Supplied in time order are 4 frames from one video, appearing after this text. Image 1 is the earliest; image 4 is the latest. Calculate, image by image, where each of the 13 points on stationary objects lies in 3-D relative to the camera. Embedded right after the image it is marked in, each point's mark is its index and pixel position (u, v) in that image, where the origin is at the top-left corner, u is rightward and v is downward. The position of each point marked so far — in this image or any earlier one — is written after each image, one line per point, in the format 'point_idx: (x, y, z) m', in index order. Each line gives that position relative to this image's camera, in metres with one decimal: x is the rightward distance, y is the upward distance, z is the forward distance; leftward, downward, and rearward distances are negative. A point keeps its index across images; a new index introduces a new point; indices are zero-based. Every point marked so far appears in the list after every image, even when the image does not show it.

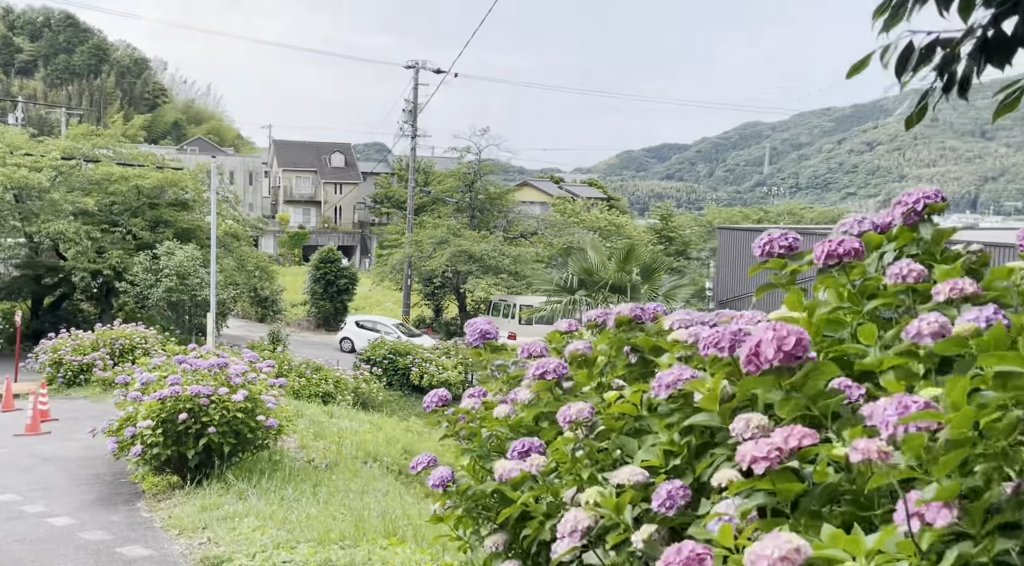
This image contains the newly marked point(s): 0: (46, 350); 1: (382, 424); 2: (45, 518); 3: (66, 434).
0: (-7.7, -1.1, +15.8) m
1: (-1.7, -1.9, +12.9) m
2: (-3.1, -1.6, +6.2) m
3: (-5.2, -1.8, +11.0) m
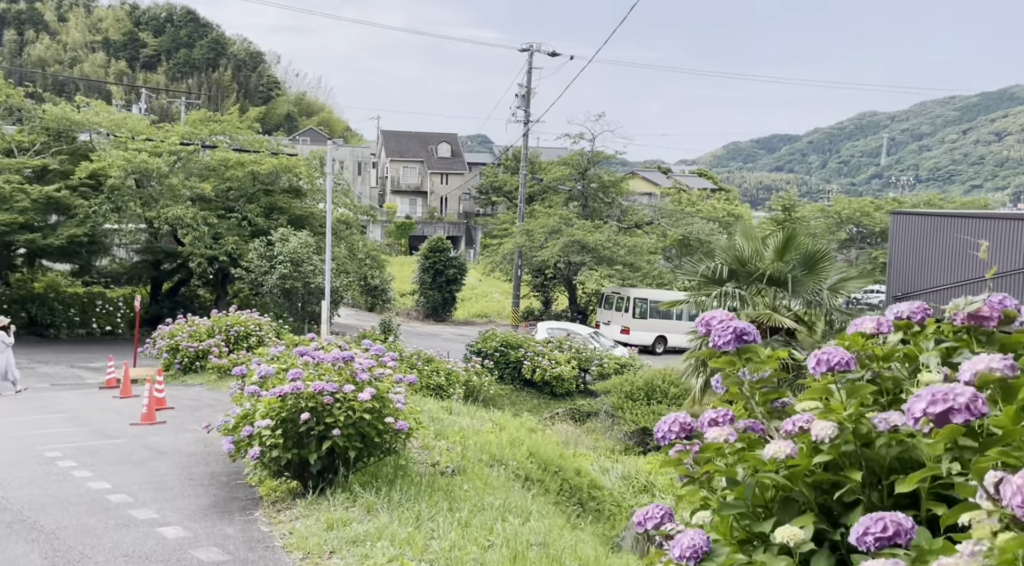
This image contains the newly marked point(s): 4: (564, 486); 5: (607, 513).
0: (-5.7, -0.9, +15.6) m
1: (-0.1, -1.8, +12.1) m
2: (-2.1, -1.4, +5.6) m
3: (-3.7, -1.6, +10.6) m
4: (+0.5, -2.2, +10.2) m
5: (+1.0, -2.5, +10.2) m
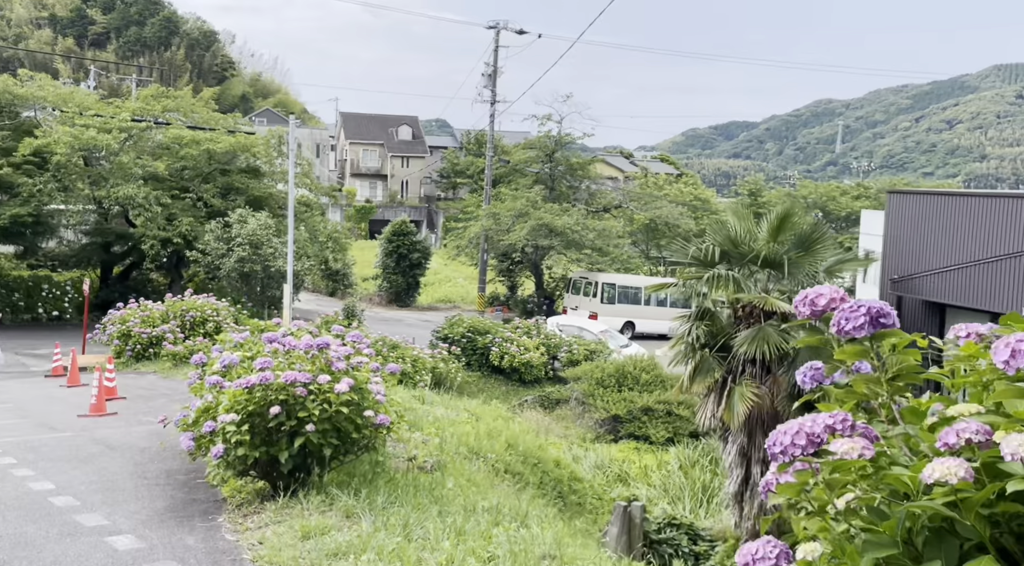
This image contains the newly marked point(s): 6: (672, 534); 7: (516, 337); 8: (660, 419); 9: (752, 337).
0: (-6.2, -0.6, +14.7) m
1: (-0.4, -1.6, +11.5) m
2: (-2.1, -1.3, +5.0) m
3: (-3.9, -1.4, +9.8) m
4: (+0.3, -2.0, +9.6) m
5: (+0.8, -2.3, +9.6) m
6: (+1.7, -2.7, +10.3) m
7: (+0.1, -1.1, +19.4) m
8: (+2.4, -2.2, +15.8) m
9: (+2.2, -0.5, +8.6) m
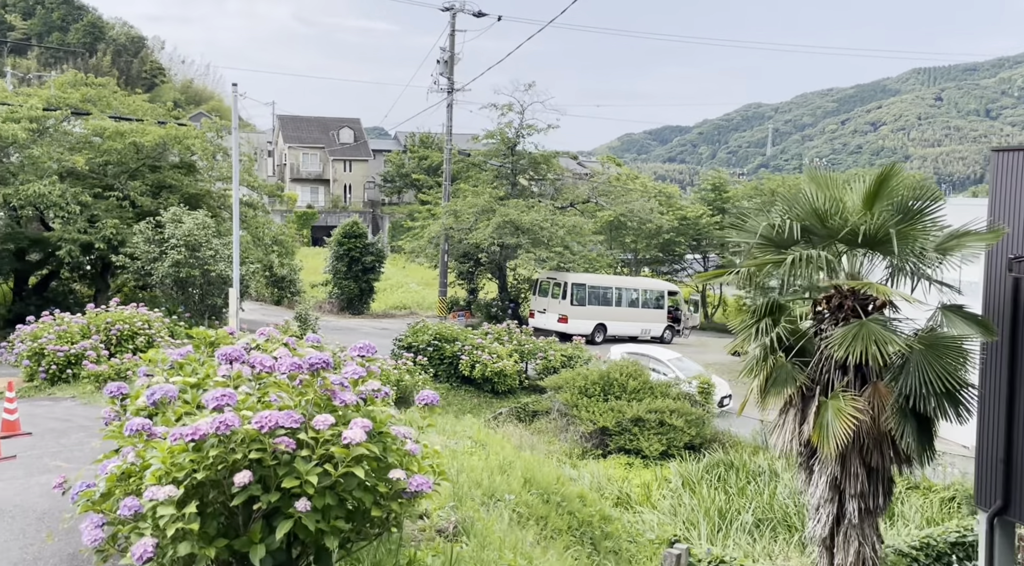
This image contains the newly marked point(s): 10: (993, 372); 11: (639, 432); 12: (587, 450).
0: (-6.4, -0.7, +12.3) m
1: (-0.3, -1.5, +9.4) m
2: (-1.7, -1.3, +2.8) m
3: (-3.8, -1.4, +7.5) m
4: (+0.5, -1.9, +7.6) m
5: (+0.9, -2.2, +7.6) m
6: (+1.9, -2.6, +8.3) m
7: (-0.4, -1.1, +17.4) m
8: (+2.1, -2.2, +13.8) m
9: (+2.4, -0.4, +6.6) m
10: (+3.8, -0.7, +7.5) m
11: (+1.9, -2.2, +13.8) m
12: (+1.2, -2.5, +13.8) m
